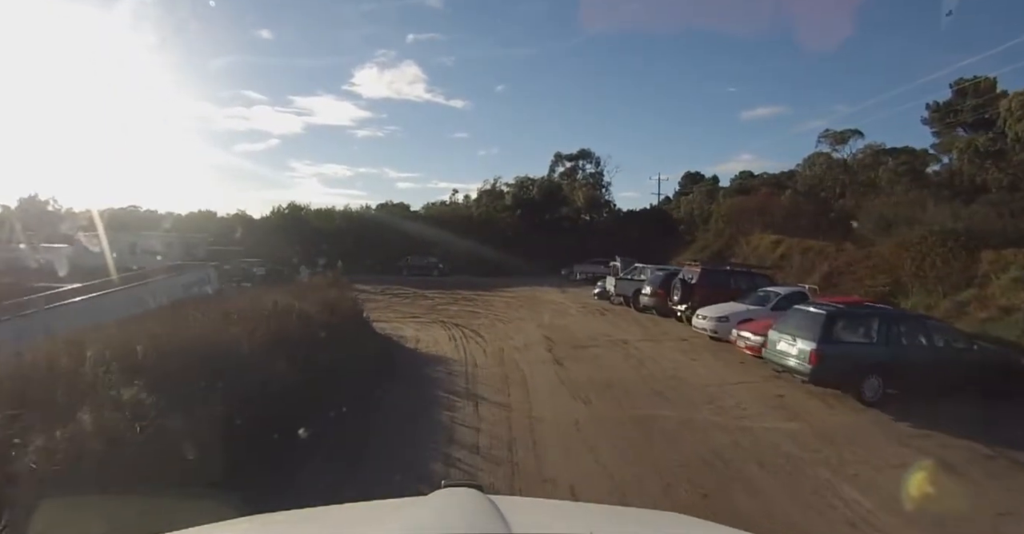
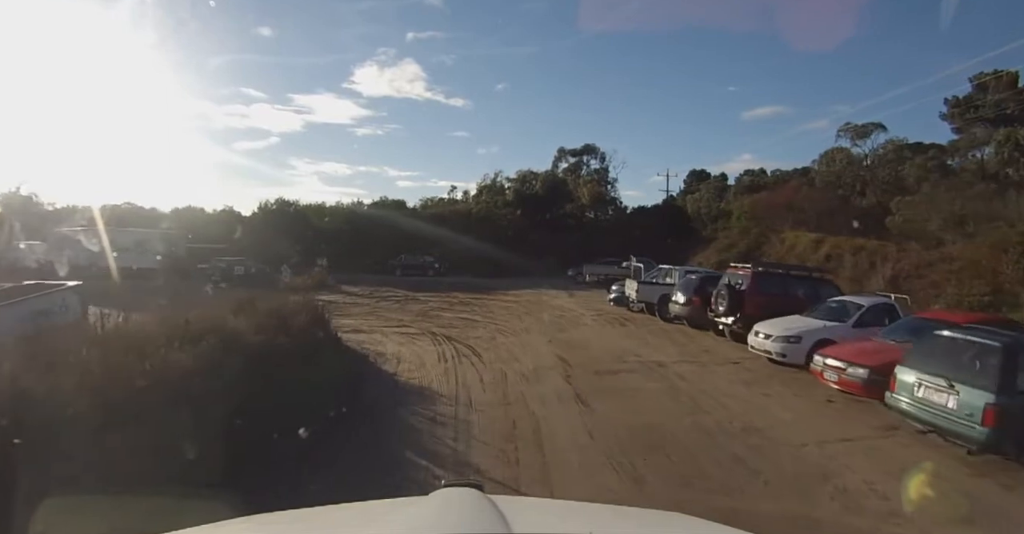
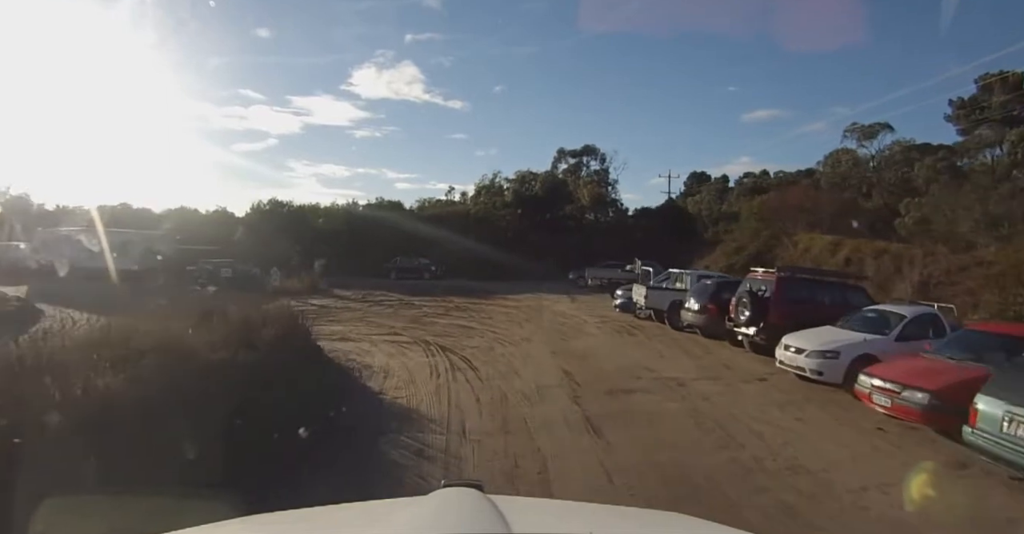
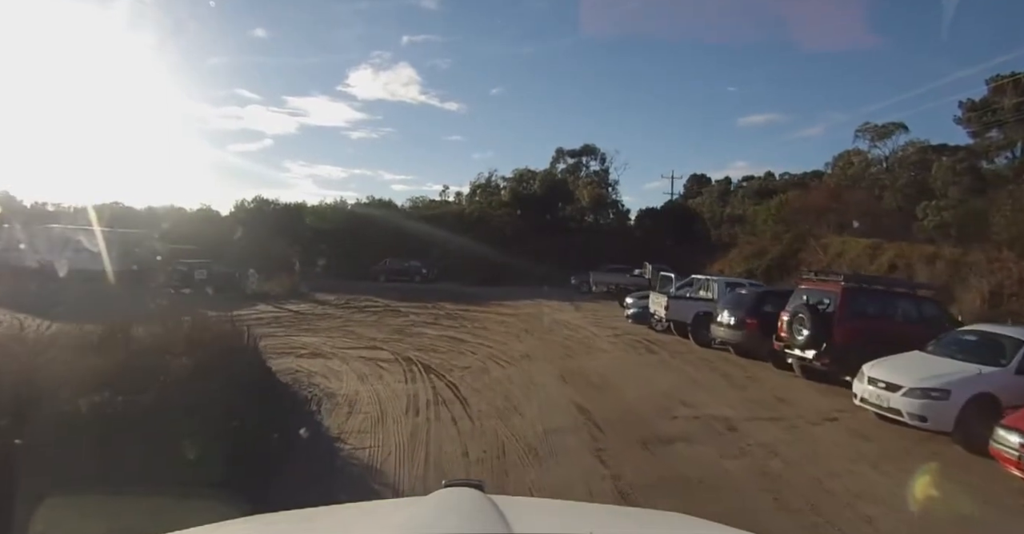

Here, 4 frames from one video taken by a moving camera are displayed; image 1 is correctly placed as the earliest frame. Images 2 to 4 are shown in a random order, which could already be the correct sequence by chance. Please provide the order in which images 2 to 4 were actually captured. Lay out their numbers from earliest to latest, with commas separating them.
2, 3, 4
